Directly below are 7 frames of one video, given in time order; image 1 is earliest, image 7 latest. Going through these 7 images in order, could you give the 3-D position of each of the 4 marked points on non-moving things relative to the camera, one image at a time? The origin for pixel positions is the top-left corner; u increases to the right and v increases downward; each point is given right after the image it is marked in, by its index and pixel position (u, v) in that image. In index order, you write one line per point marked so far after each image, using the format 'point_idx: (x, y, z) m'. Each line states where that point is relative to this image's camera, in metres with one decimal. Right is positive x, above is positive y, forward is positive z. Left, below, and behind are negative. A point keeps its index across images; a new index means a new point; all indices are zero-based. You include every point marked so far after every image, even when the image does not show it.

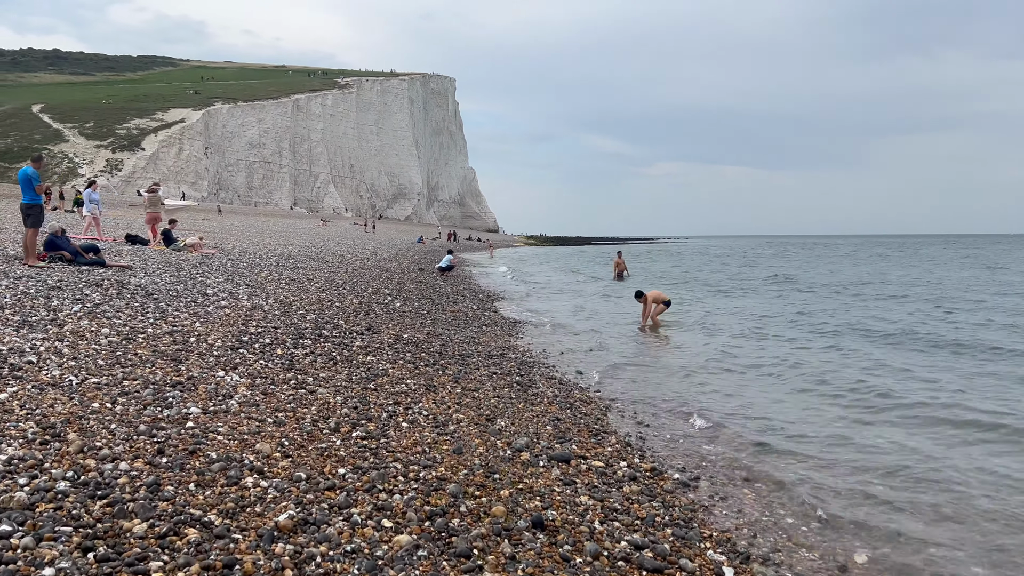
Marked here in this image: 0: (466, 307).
0: (-1.1, -0.4, +18.8) m
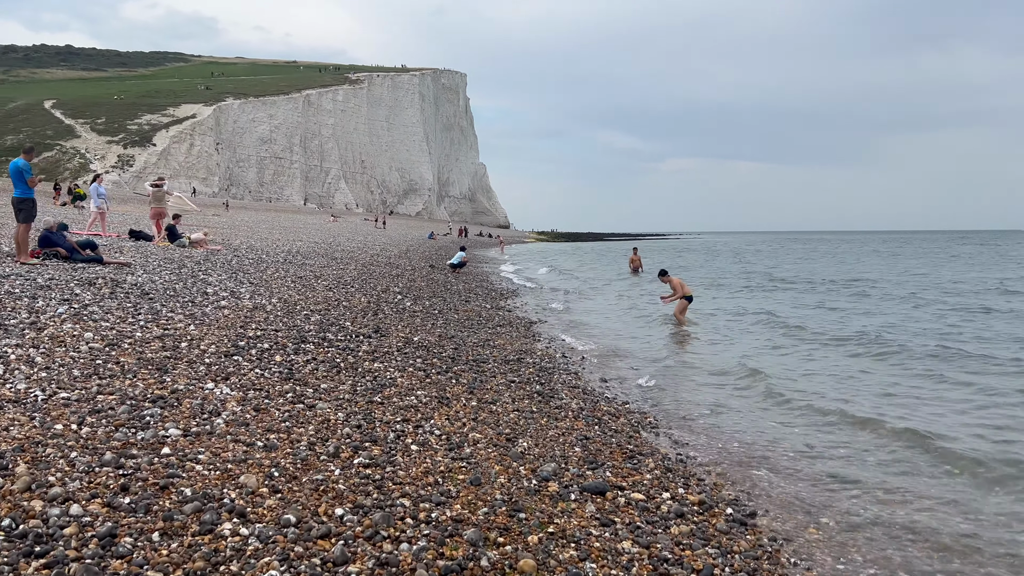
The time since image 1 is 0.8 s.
0: (-0.7, -0.4, +18.0) m
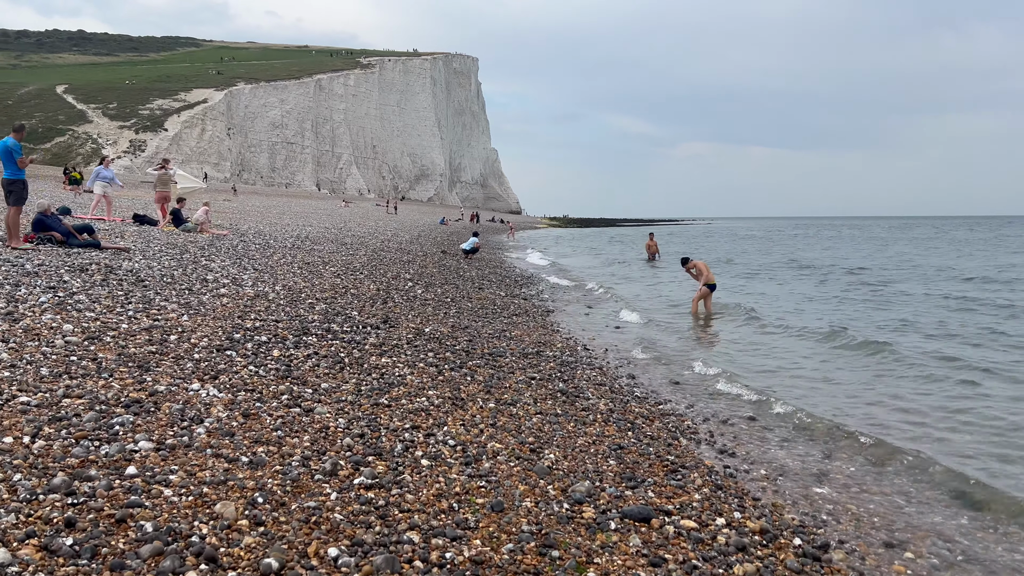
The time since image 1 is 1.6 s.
0: (-0.4, -0.1, +17.3) m
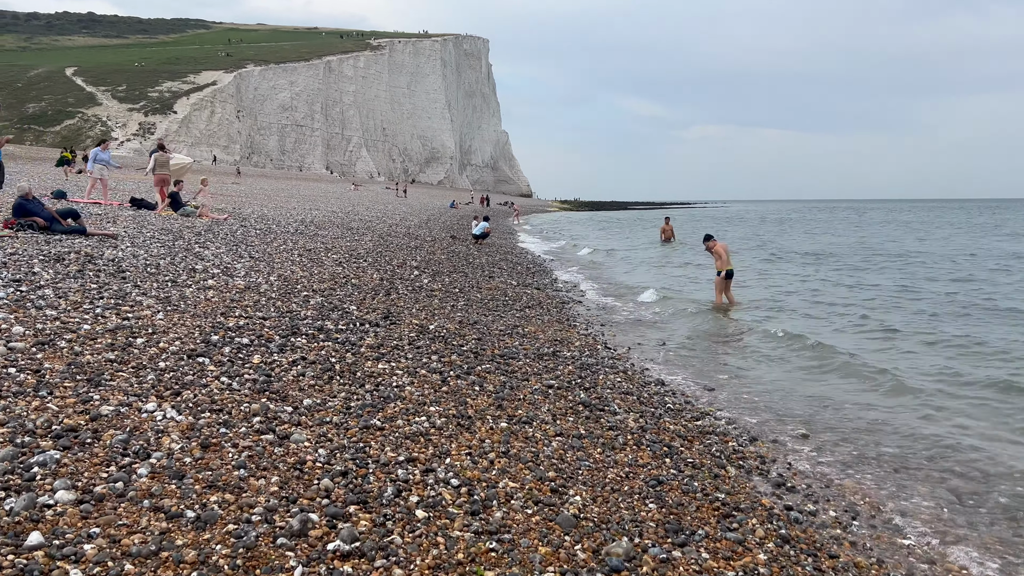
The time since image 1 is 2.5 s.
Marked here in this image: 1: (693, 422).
0: (-0.2, +0.1, +16.3) m
1: (+1.4, -1.0, +6.5) m
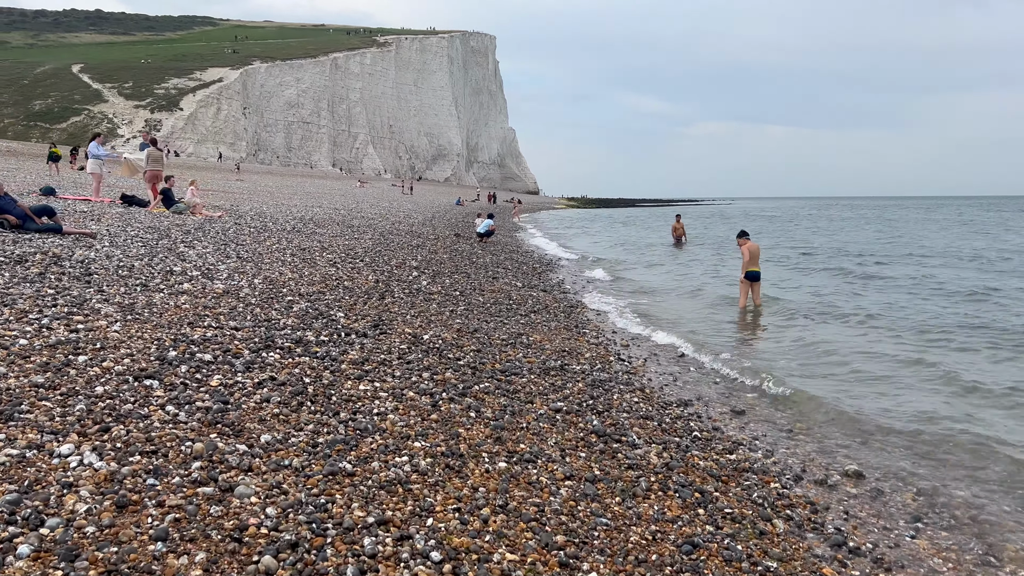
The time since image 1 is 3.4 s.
0: (-0.1, +0.1, +15.3) m
1: (+1.4, -1.1, +5.6) m
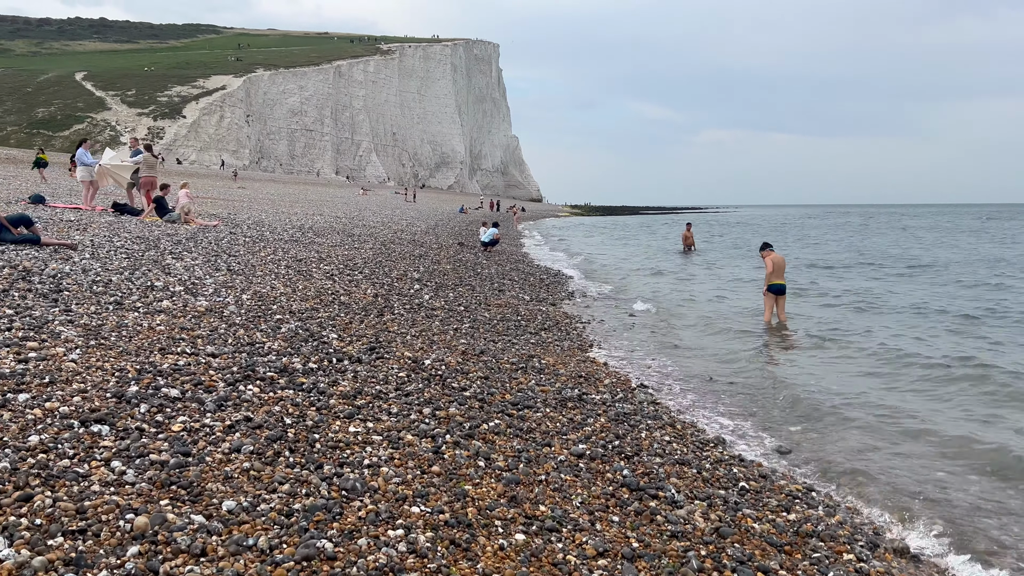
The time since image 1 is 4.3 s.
0: (0.0, -0.2, +14.5) m
1: (+1.5, -1.3, +4.7) m
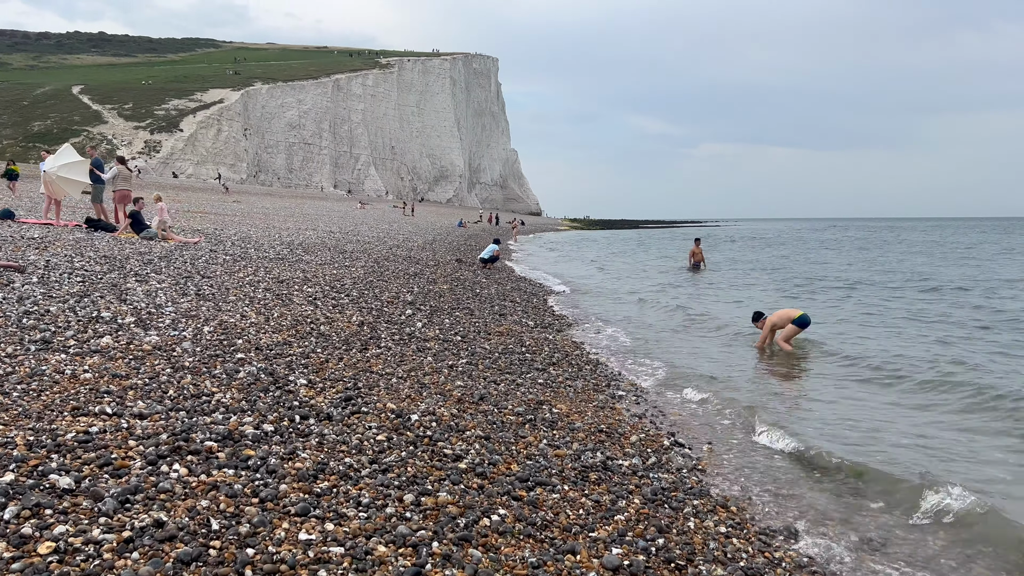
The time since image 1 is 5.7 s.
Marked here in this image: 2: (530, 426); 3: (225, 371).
0: (+0.1, -0.6, +13.0) m
1: (+1.6, -1.5, +3.2) m
2: (+0.2, -1.1, +6.7) m
3: (-2.4, -0.7, +7.0) m
